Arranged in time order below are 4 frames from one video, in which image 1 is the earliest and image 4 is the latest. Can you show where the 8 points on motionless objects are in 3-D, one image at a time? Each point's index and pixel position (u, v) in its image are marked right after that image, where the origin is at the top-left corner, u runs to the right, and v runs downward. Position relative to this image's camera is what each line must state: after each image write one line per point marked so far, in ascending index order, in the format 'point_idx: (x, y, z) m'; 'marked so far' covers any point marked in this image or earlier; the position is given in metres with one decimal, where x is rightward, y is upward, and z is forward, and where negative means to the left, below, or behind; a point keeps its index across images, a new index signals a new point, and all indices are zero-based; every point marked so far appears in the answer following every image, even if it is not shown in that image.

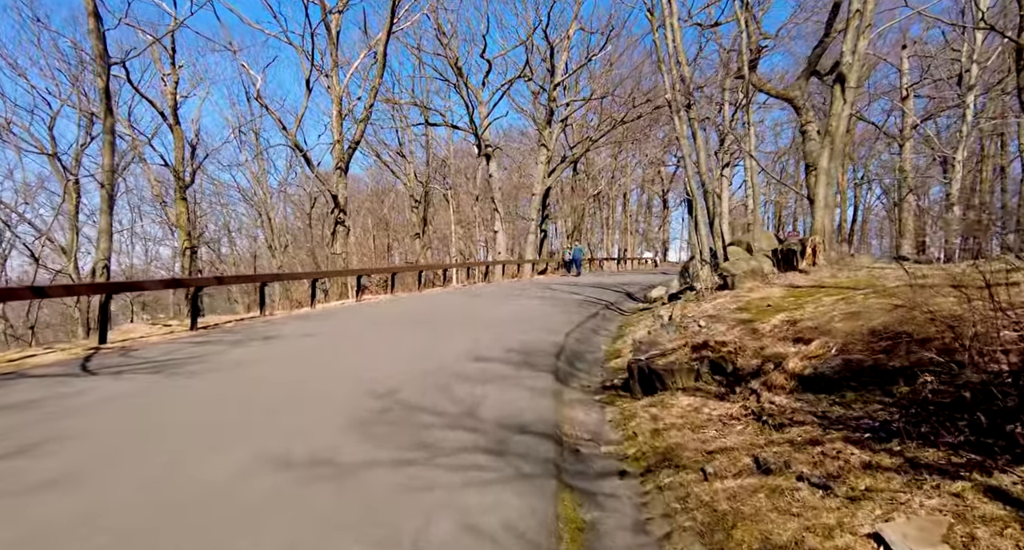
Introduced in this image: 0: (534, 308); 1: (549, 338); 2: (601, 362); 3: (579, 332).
0: (+0.4, -0.8, +16.5) m
1: (+0.6, -1.1, +10.7) m
2: (+1.3, -1.2, +9.1) m
3: (+1.2, -1.0, +11.7) m
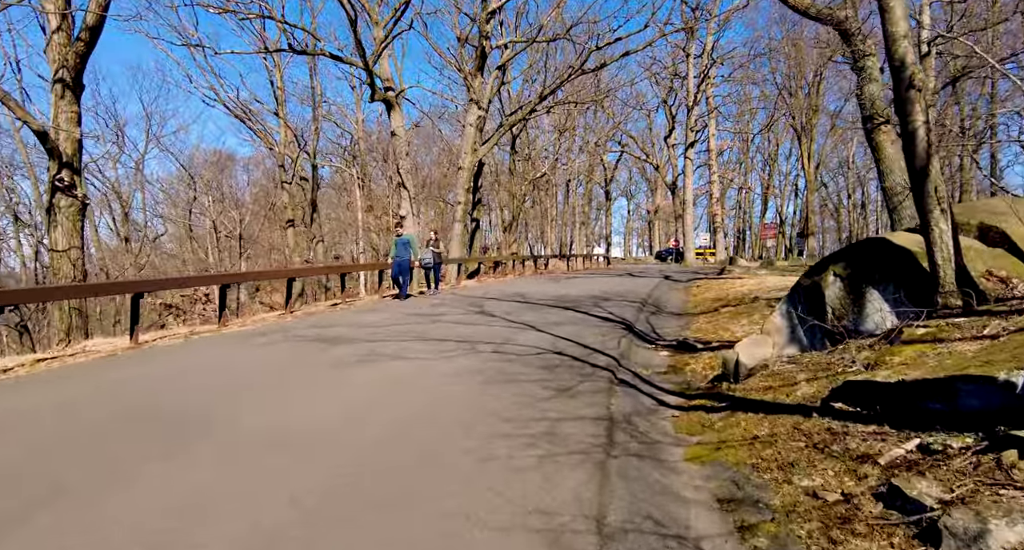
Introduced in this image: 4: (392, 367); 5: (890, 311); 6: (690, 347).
0: (-0.9, -1.2, +6.9) m
1: (-0.1, -1.4, +1.2) m
2: (+0.7, -1.6, -0.3) m
3: (+0.4, -1.4, +2.2) m
4: (-1.4, -1.1, +7.6) m
5: (+3.6, -0.3, +6.0) m
6: (+2.7, -1.1, +9.4) m
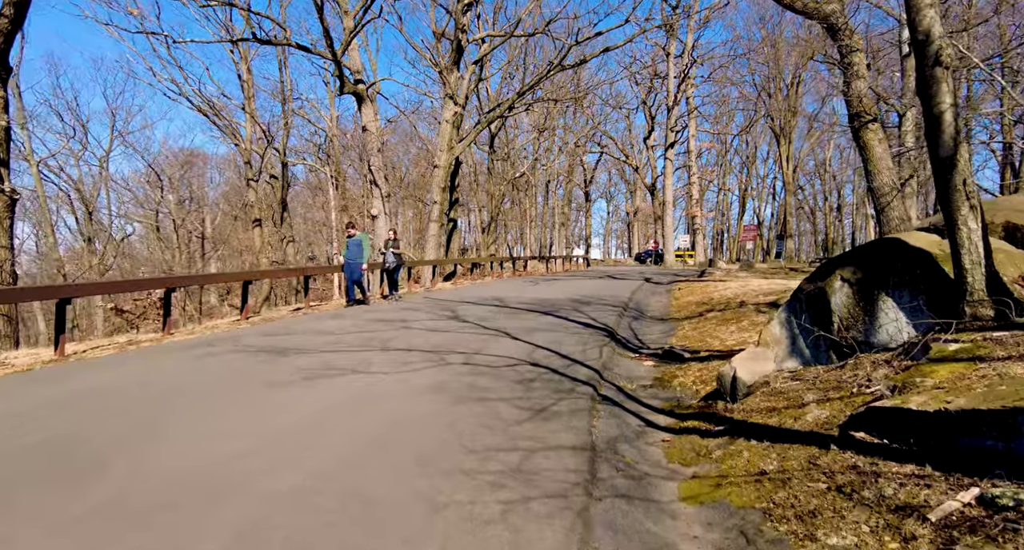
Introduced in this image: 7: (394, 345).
0: (-1.2, -1.2, +6.1) m
1: (-0.3, -1.5, +0.4) m
2: (+0.7, -1.6, -1.1) m
3: (+0.2, -1.4, +1.4) m
4: (-1.7, -1.2, +6.8) m
5: (+3.3, -0.4, +5.3) m
6: (+2.3, -1.1, +8.7) m
7: (-1.7, -1.0, +8.8) m
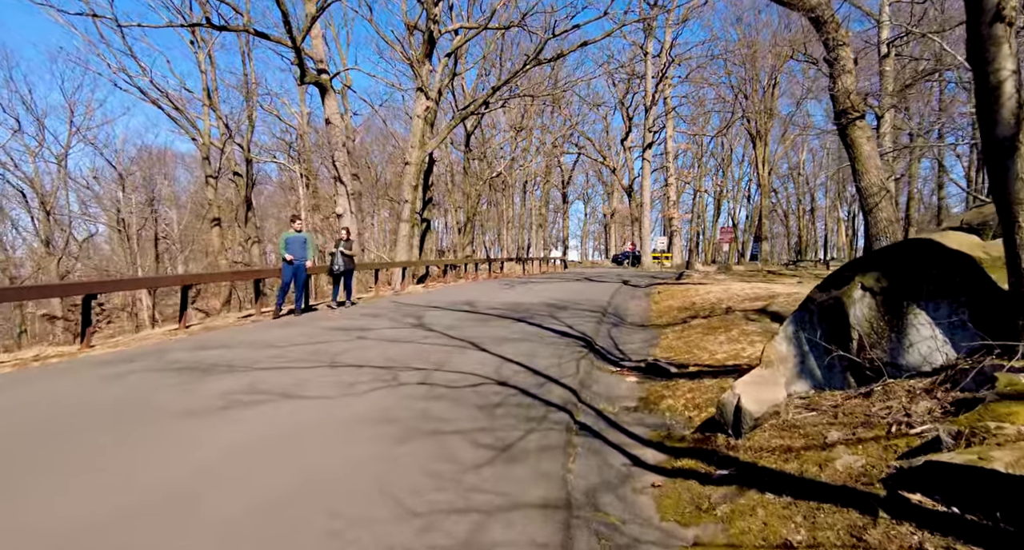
0: (-1.5, -1.3, +5.0) m
1: (-0.4, -1.5, -0.6) m
2: (+0.6, -1.7, -2.1) m
3: (+0.1, -1.5, +0.4) m
4: (-2.1, -1.2, +5.7) m
5: (+3.0, -0.5, +4.4) m
6: (+1.9, -1.2, +7.8) m
7: (-2.1, -1.1, +7.7) m
